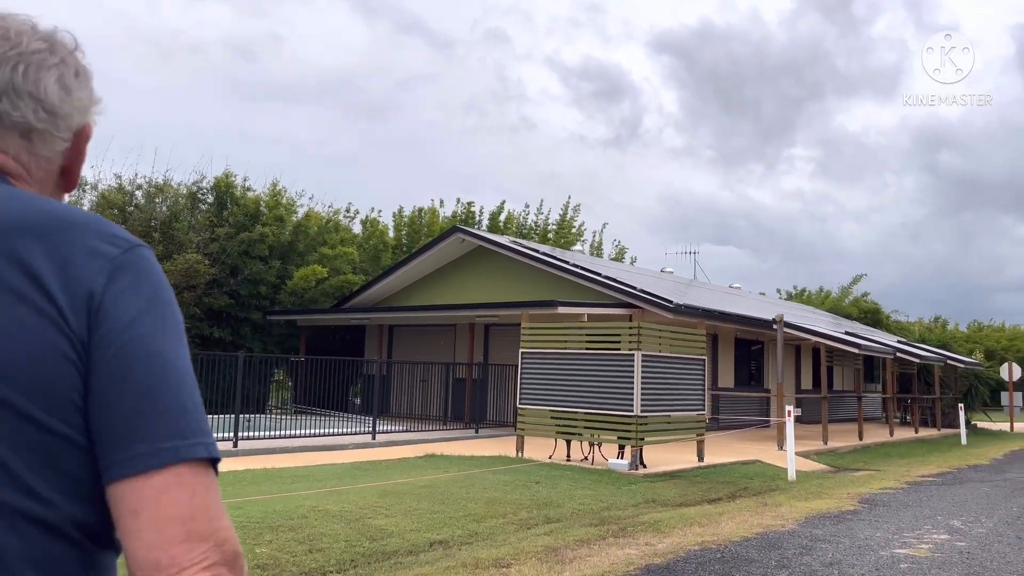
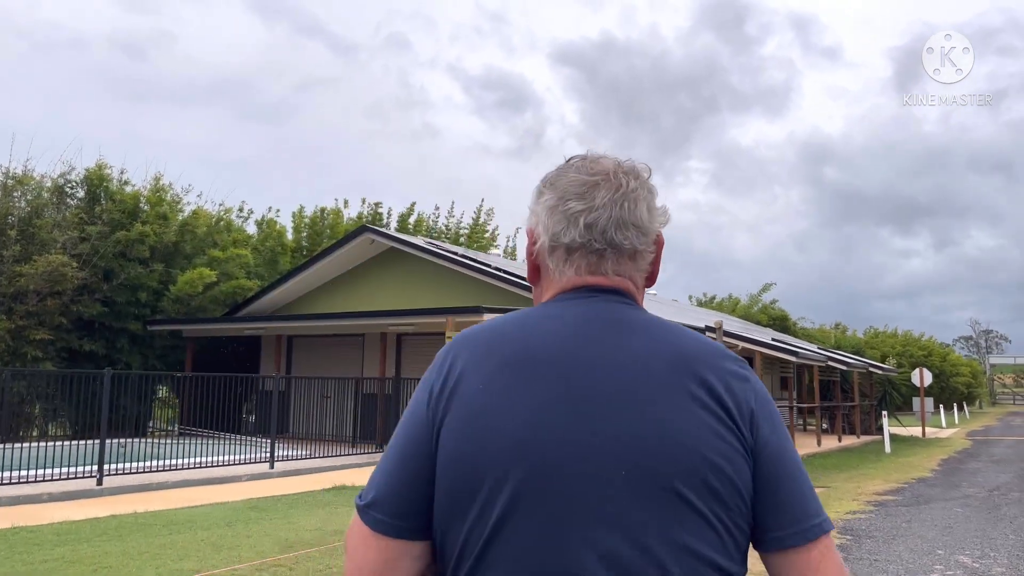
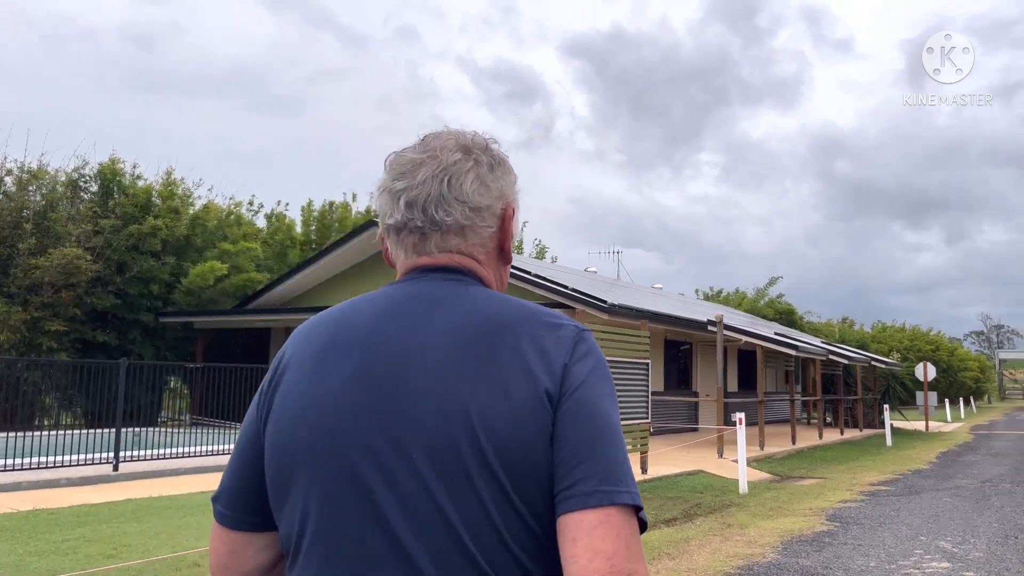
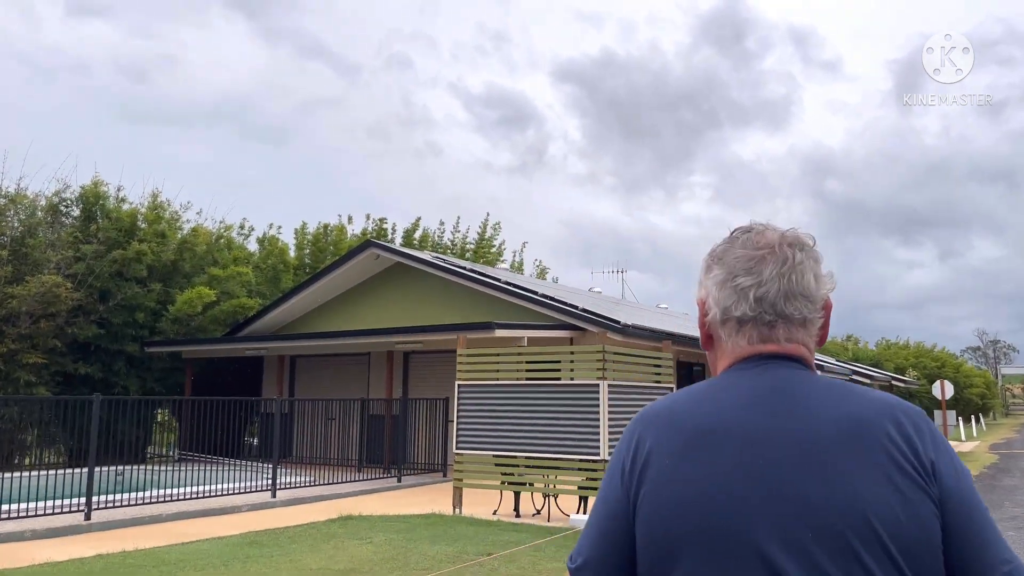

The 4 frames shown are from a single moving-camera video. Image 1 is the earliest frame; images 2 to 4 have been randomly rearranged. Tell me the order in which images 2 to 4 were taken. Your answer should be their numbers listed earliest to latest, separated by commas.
3, 2, 4
